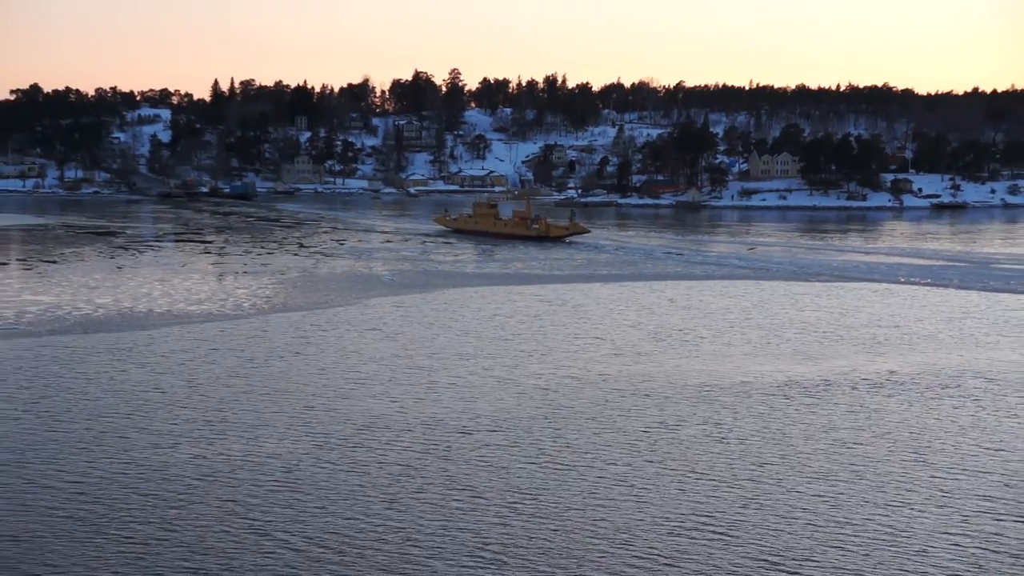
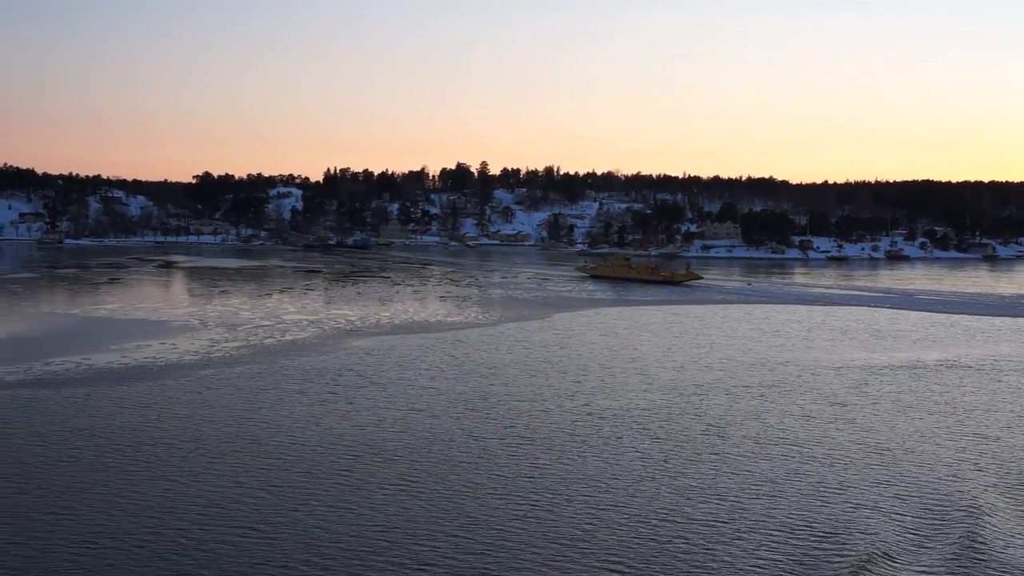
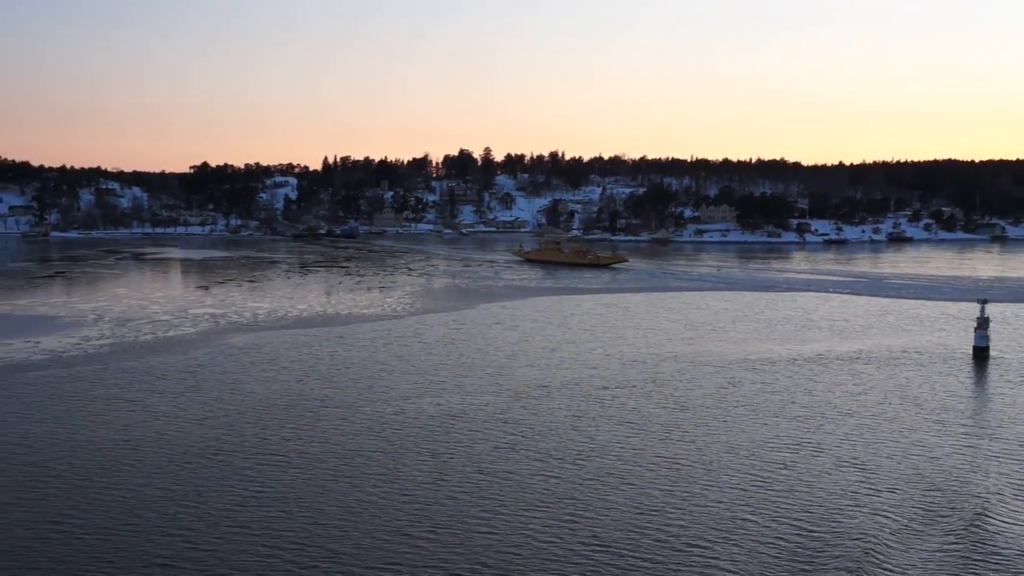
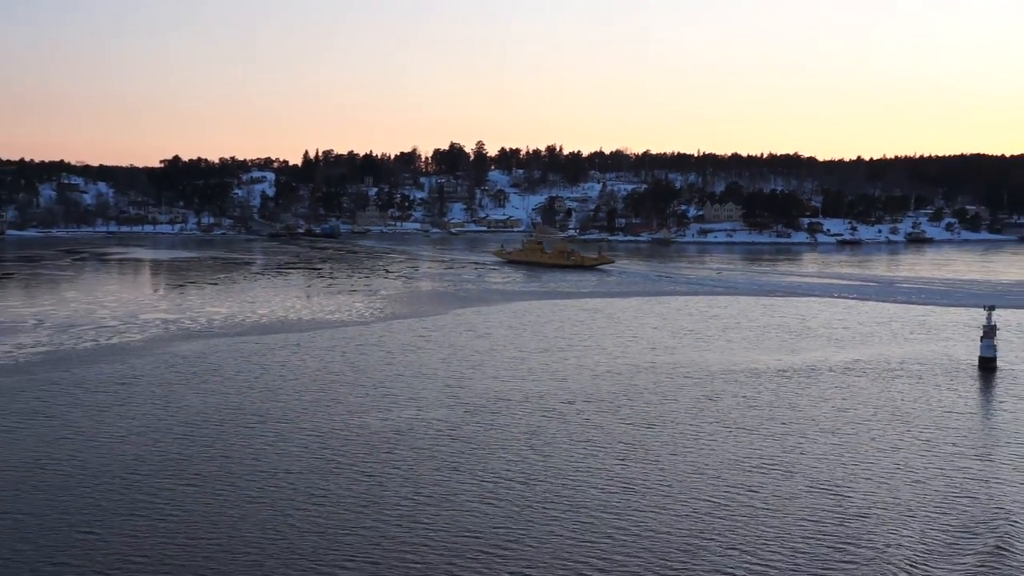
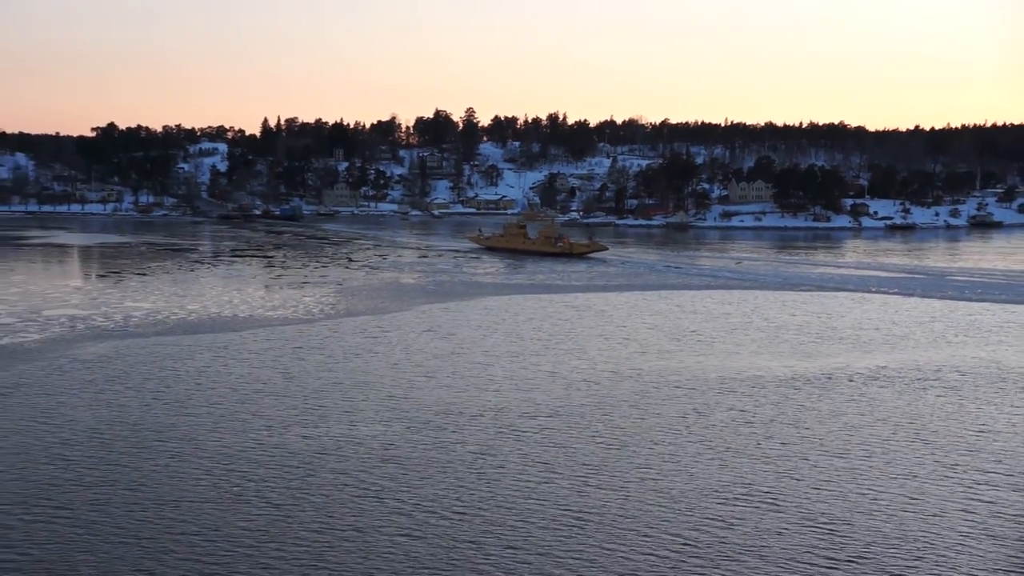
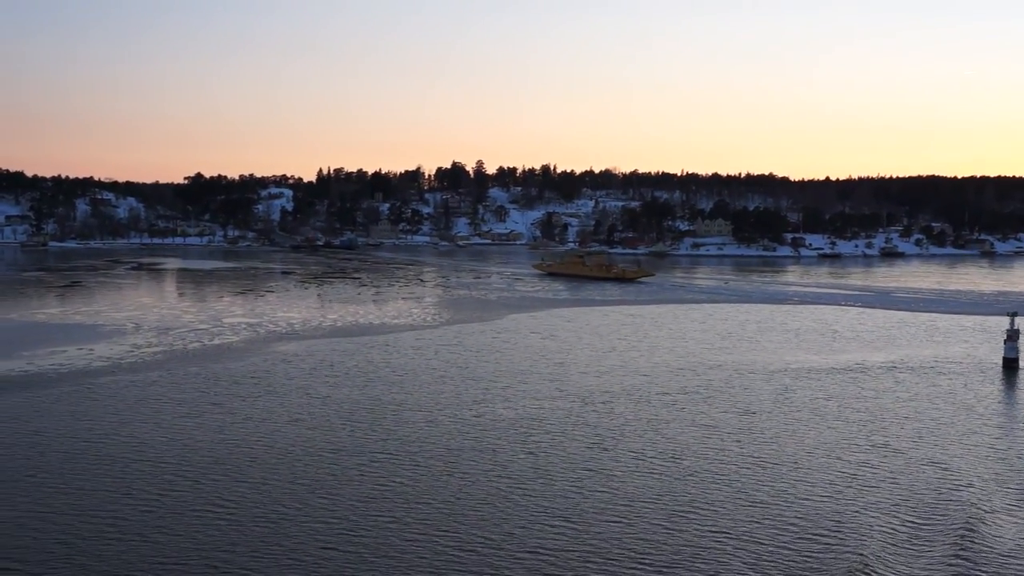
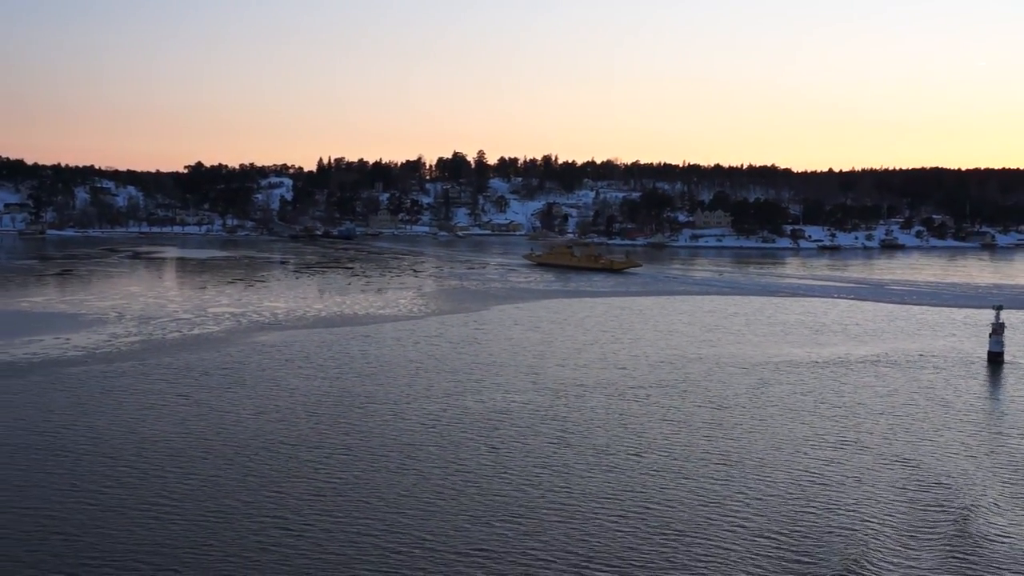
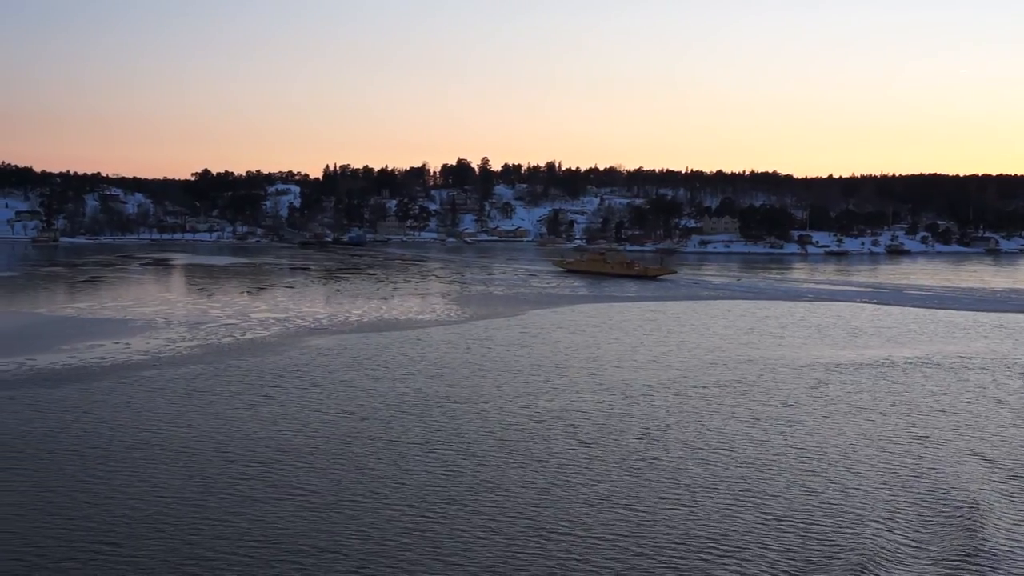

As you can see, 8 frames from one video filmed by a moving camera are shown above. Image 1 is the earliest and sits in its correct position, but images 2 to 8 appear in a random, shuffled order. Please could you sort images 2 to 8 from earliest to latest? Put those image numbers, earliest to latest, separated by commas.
5, 4, 3, 7, 6, 8, 2
